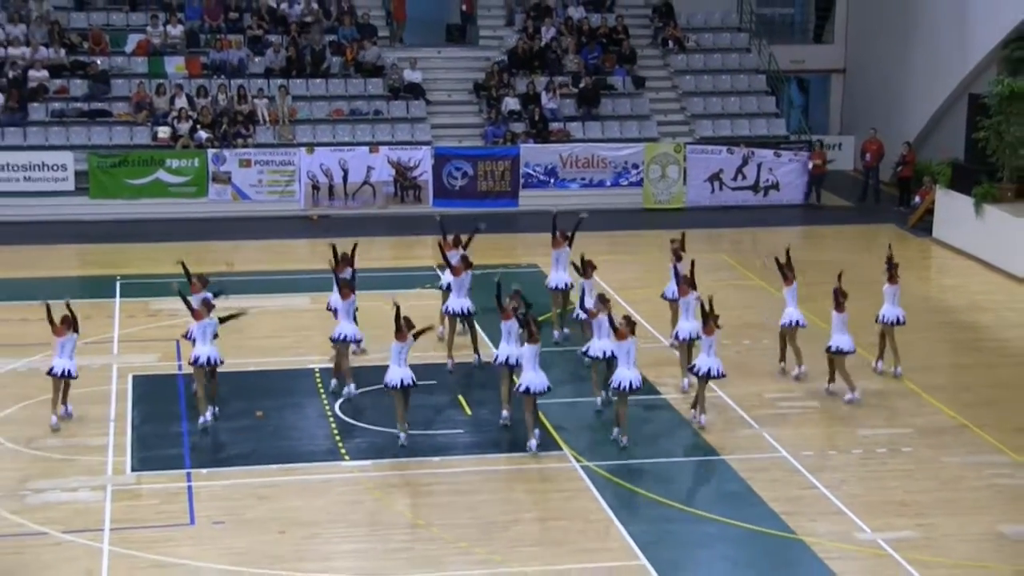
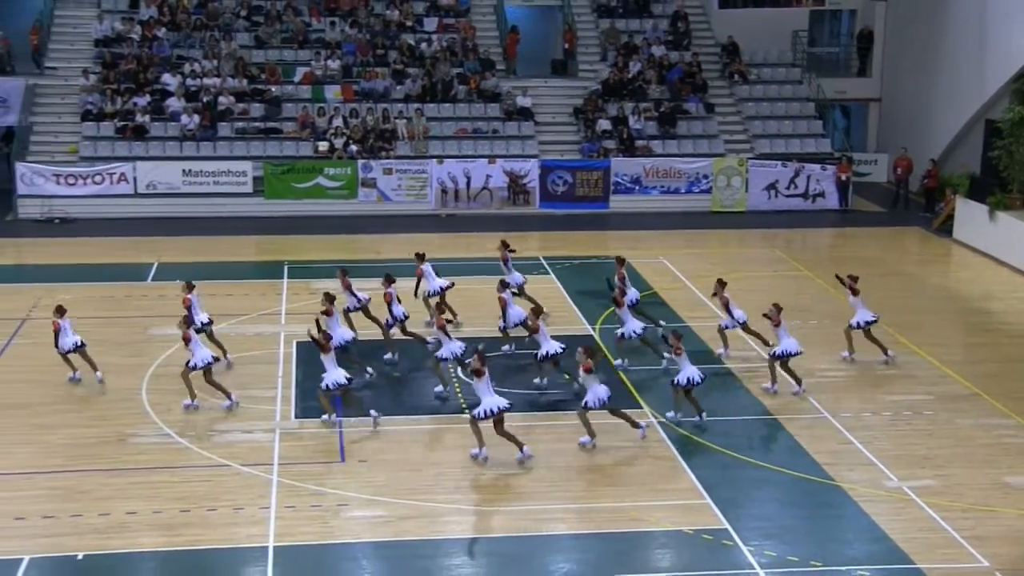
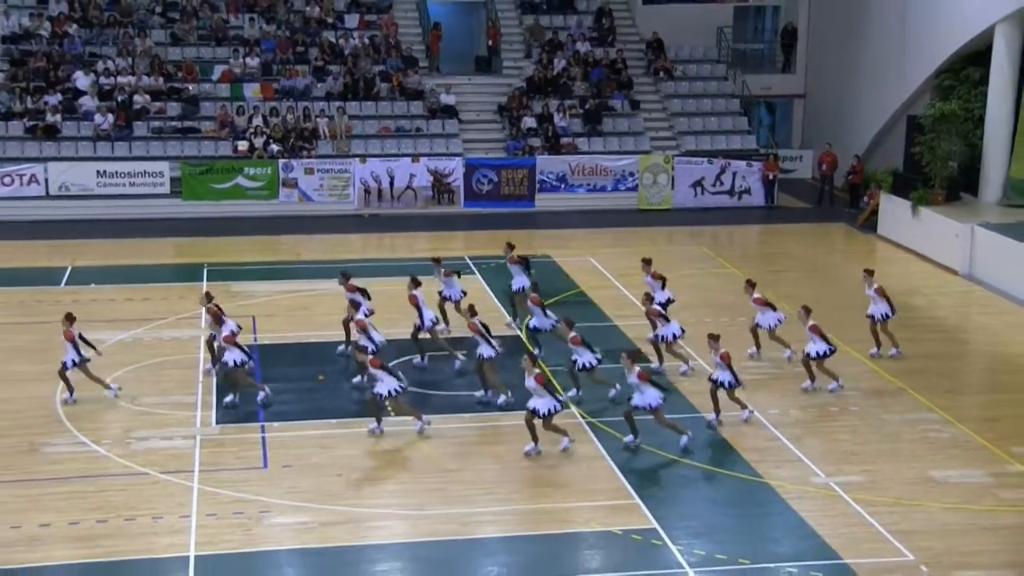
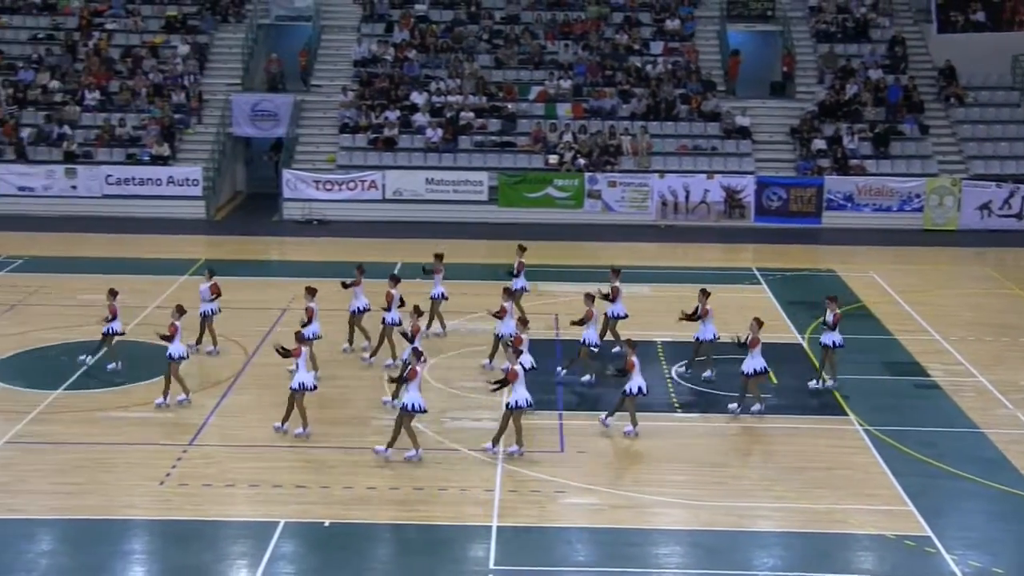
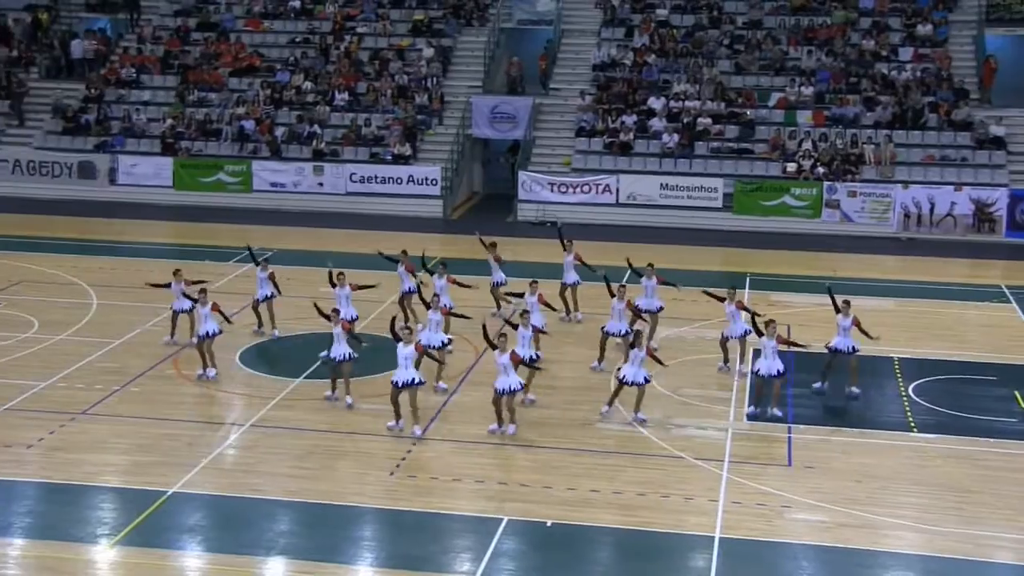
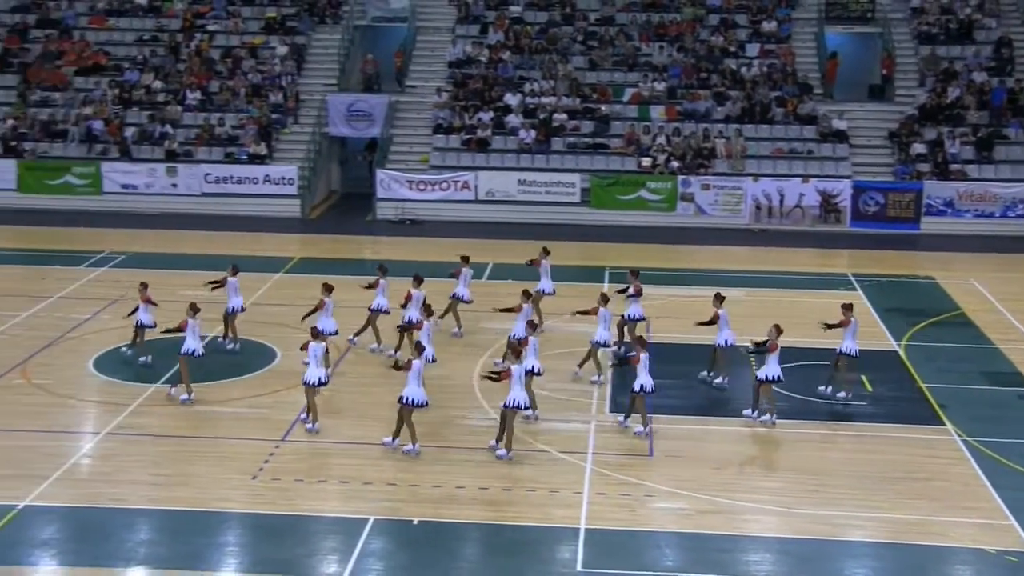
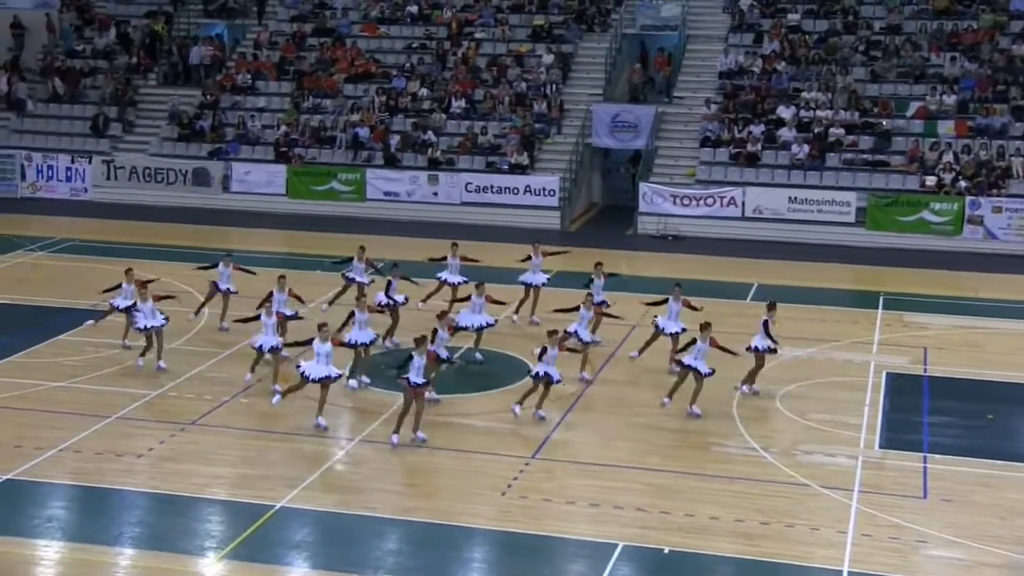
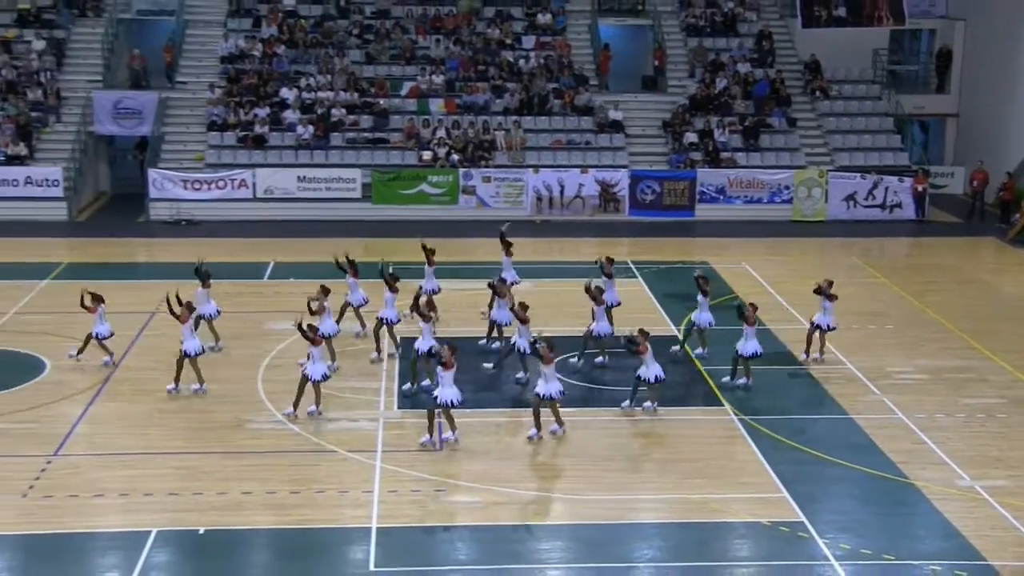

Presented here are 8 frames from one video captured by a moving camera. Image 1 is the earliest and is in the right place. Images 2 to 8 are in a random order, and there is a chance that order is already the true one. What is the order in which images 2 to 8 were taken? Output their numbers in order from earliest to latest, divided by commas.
3, 2, 8, 4, 6, 5, 7
